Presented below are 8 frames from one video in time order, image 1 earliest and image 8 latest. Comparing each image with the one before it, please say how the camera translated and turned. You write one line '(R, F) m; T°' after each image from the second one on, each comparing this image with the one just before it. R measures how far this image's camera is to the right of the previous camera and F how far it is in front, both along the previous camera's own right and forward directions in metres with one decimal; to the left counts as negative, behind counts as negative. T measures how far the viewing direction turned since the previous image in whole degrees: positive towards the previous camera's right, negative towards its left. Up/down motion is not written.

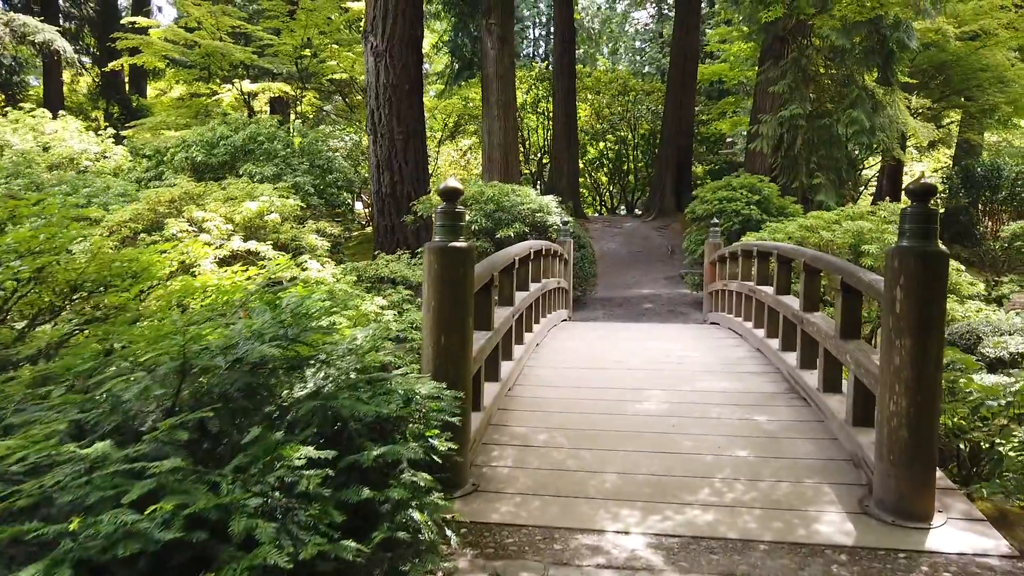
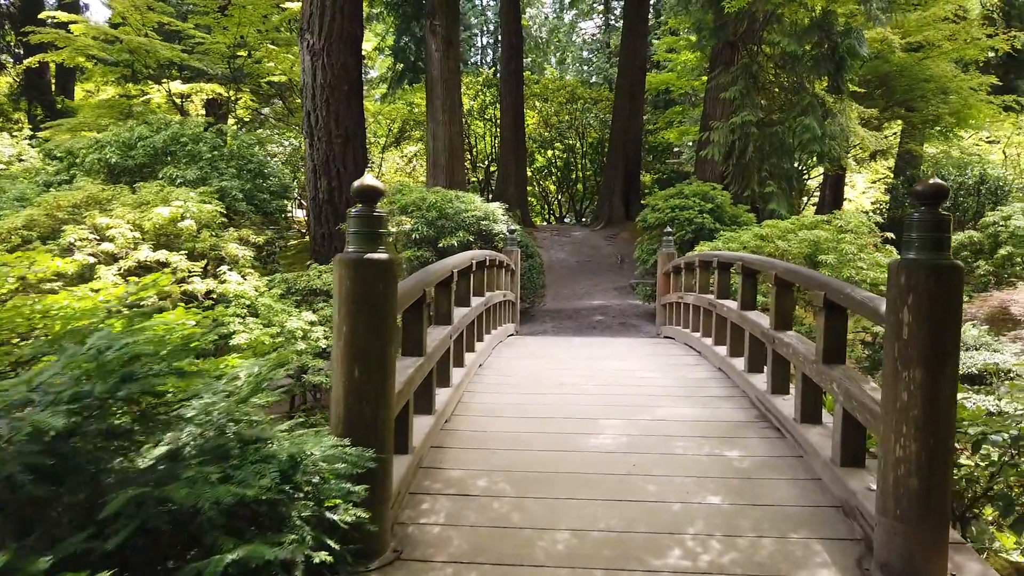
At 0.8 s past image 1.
(0.0, +0.4) m; +4°
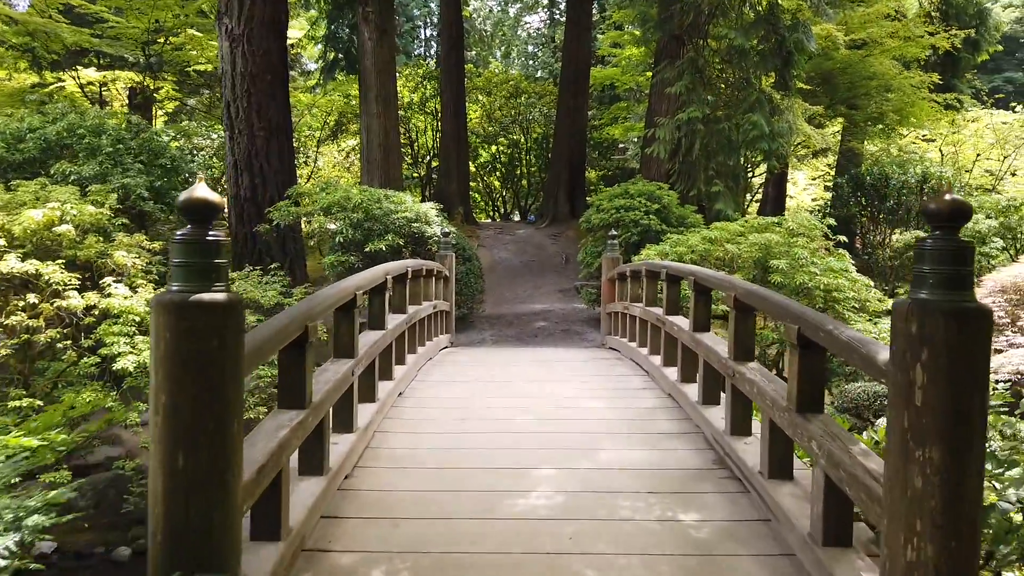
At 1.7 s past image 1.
(+0.1, +0.5) m; +4°
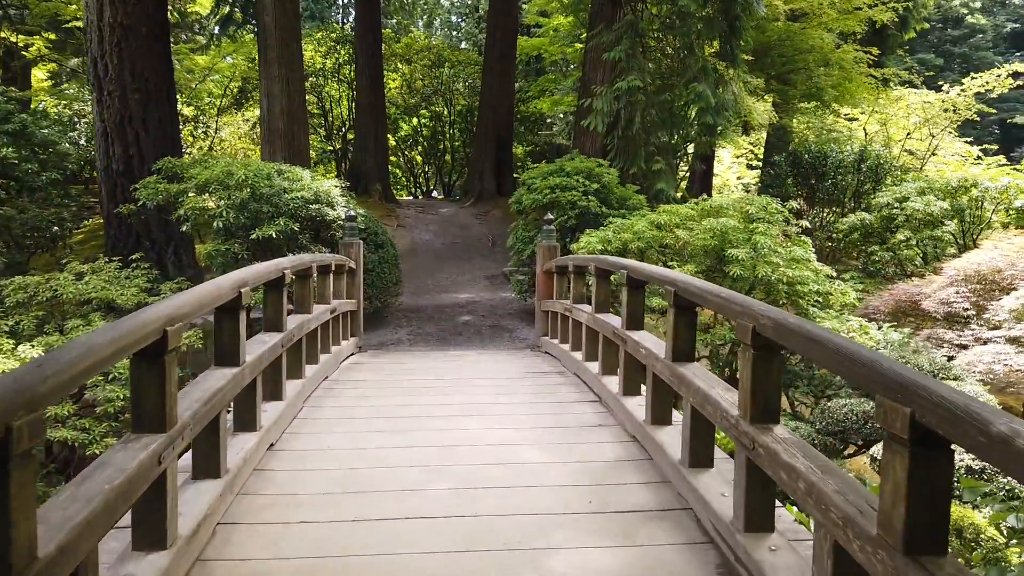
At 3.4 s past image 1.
(0.0, +0.9) m; +6°
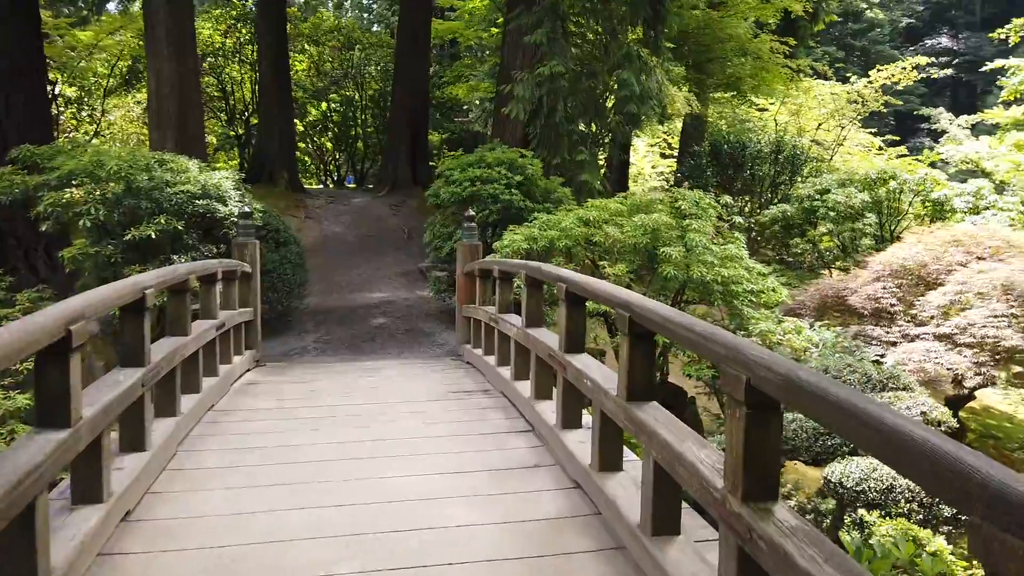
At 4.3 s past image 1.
(0.0, +0.4) m; +6°
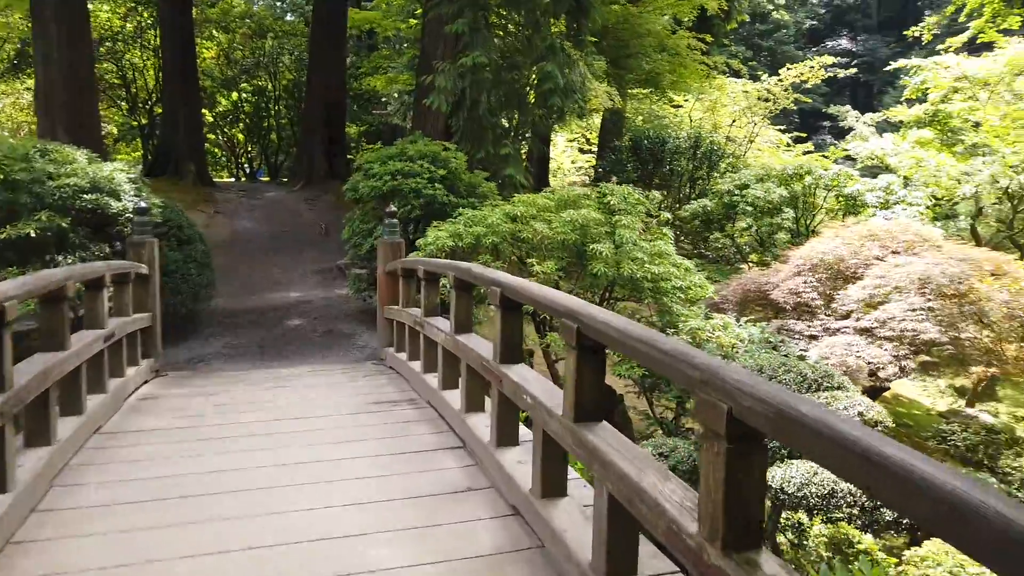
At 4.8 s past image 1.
(0.0, +0.2) m; +6°
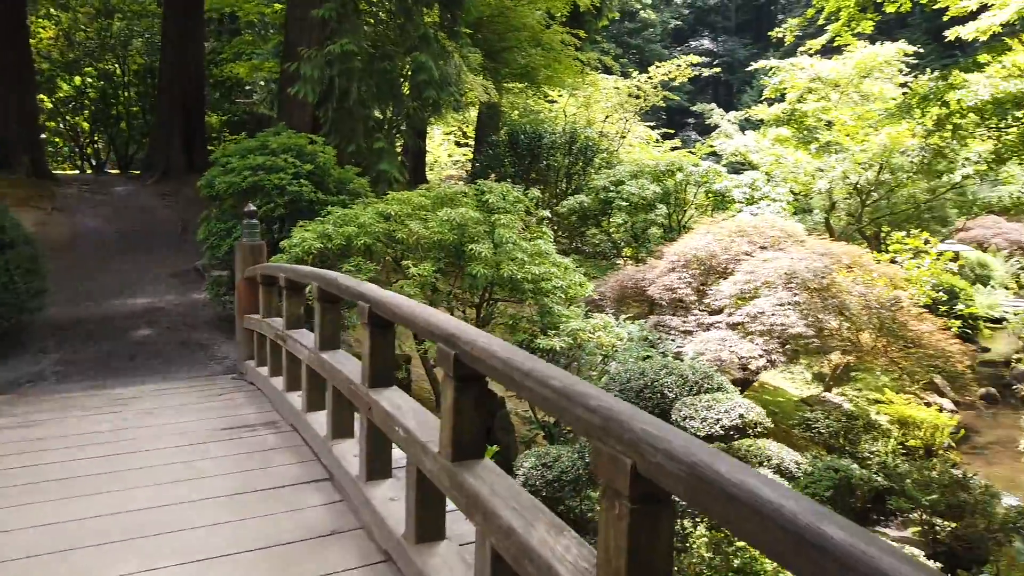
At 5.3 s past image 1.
(0.0, +0.2) m; +9°
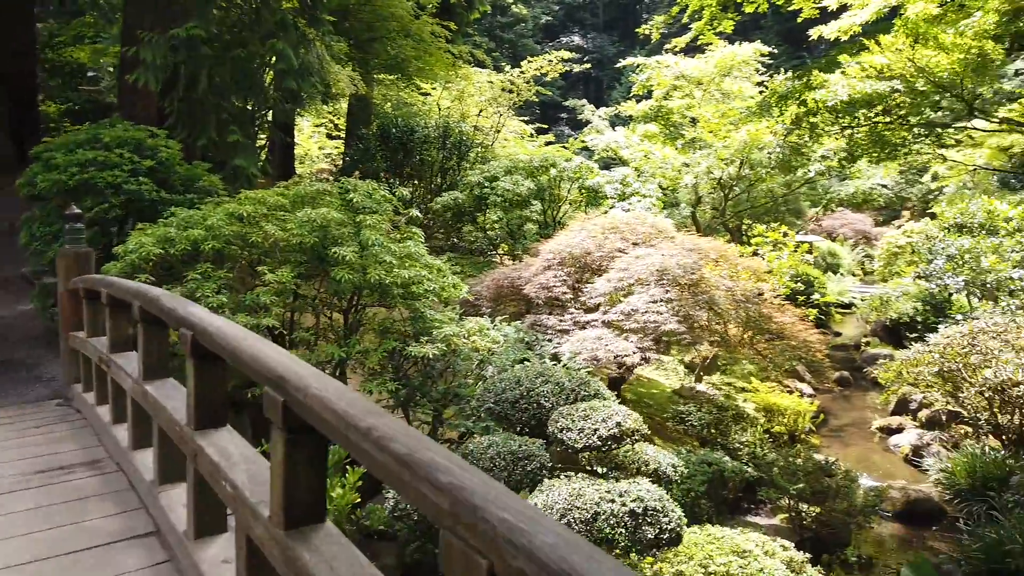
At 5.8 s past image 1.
(+0.1, +0.2) m; +9°
